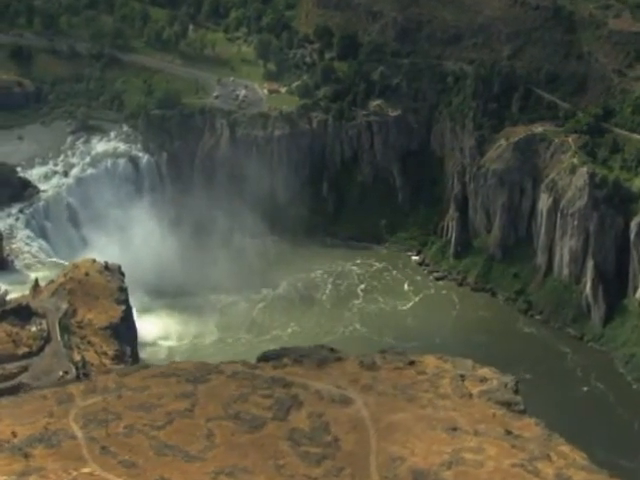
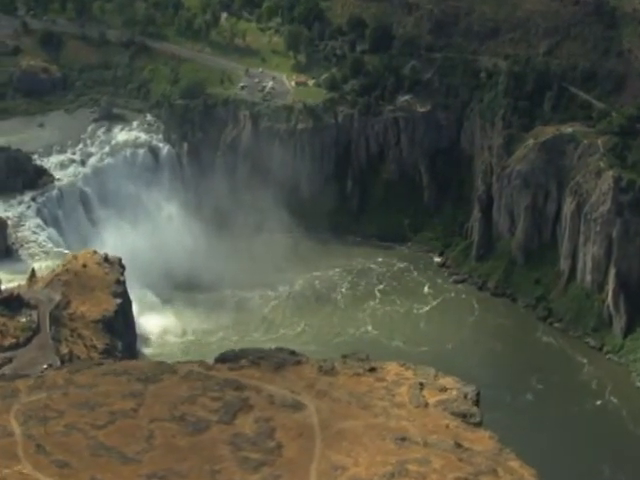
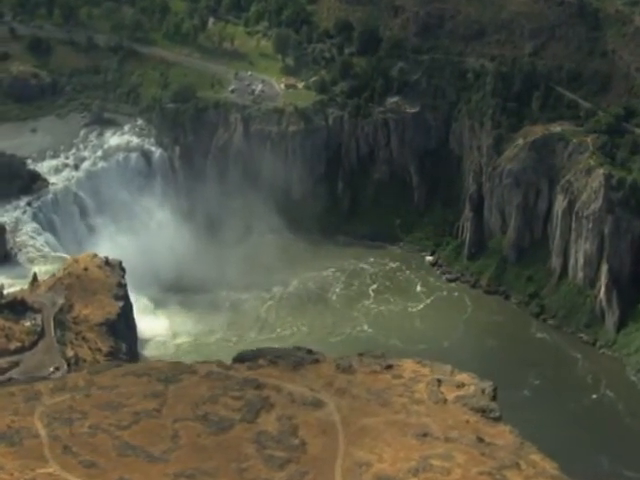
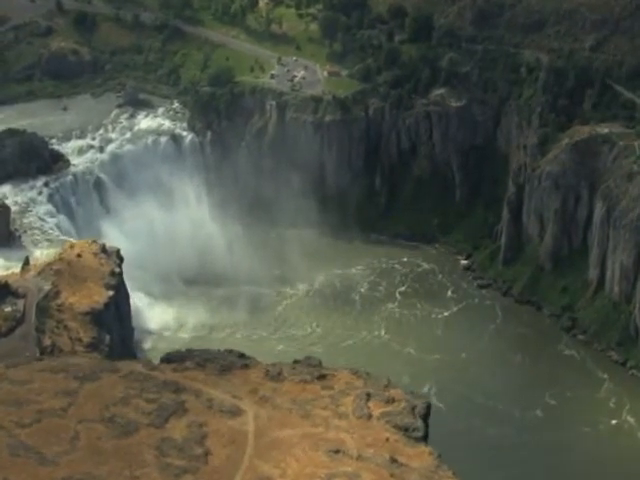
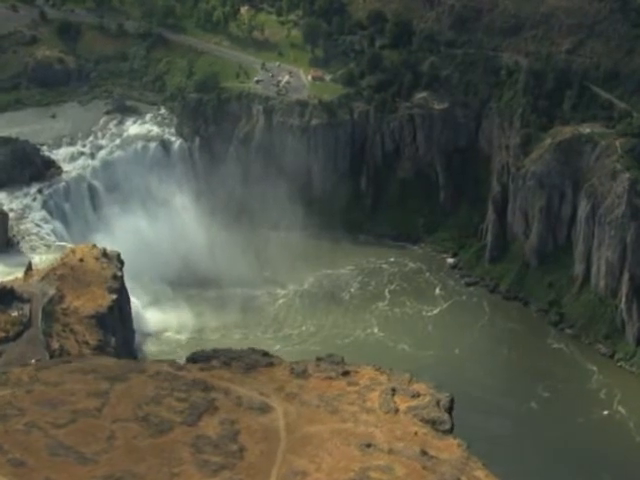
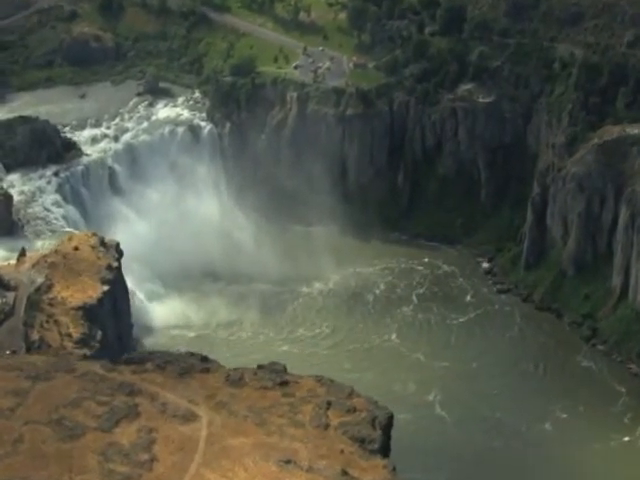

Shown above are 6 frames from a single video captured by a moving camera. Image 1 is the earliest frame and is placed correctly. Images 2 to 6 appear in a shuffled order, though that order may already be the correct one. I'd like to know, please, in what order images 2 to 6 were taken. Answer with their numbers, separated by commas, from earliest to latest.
3, 2, 5, 4, 6
